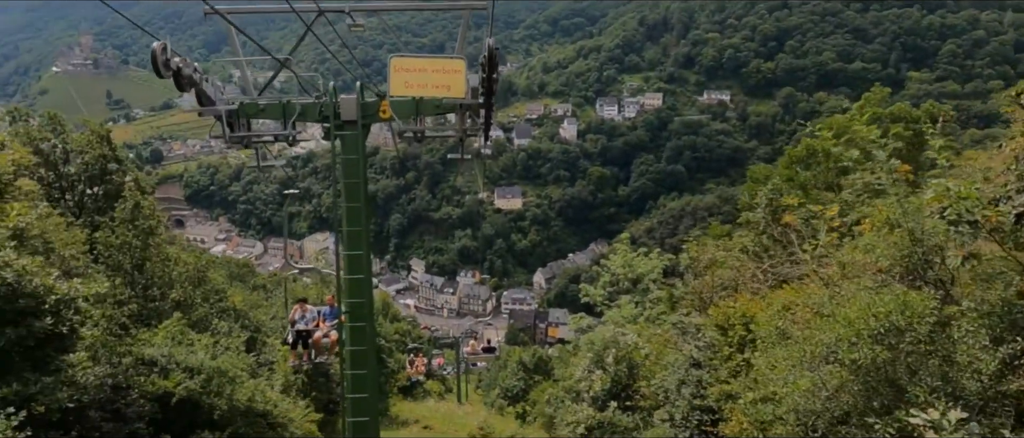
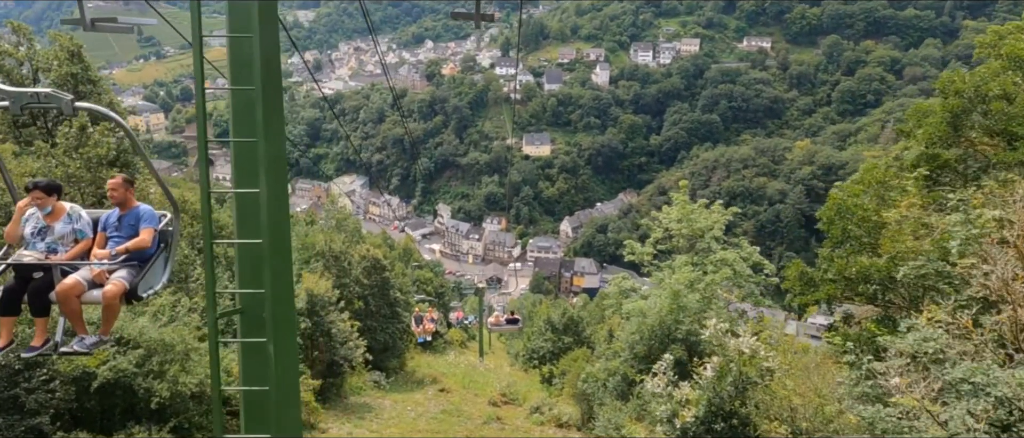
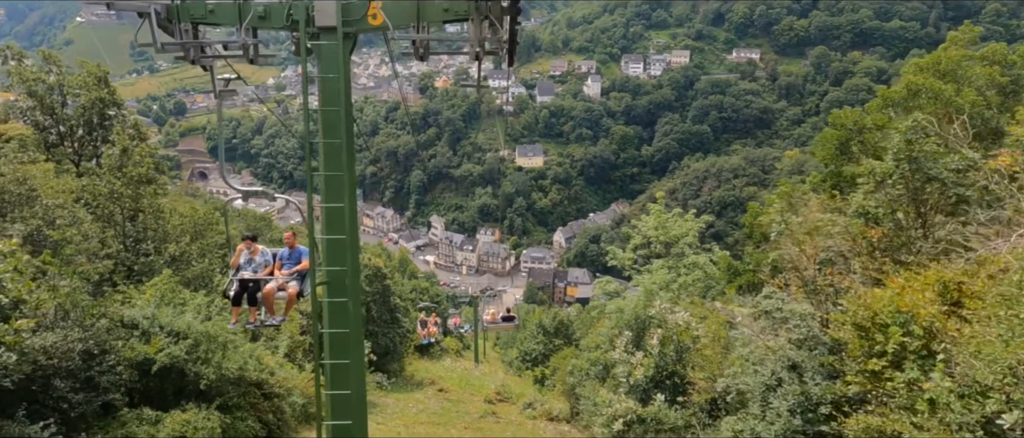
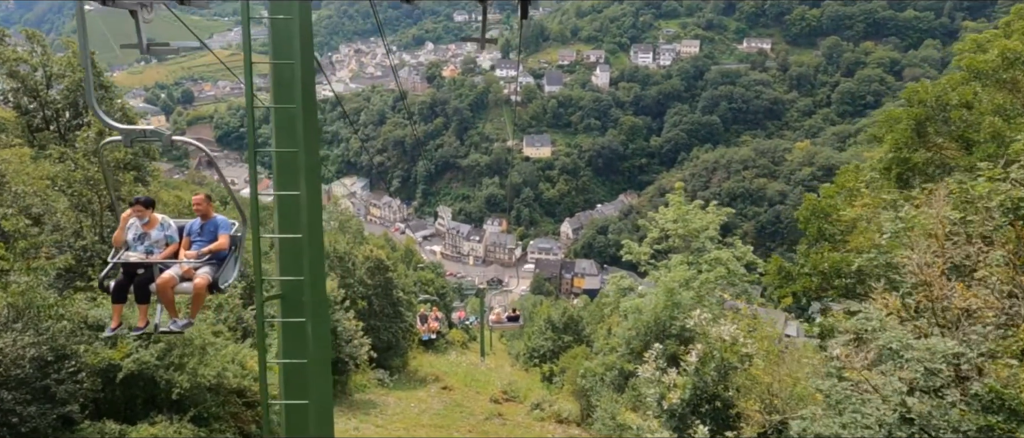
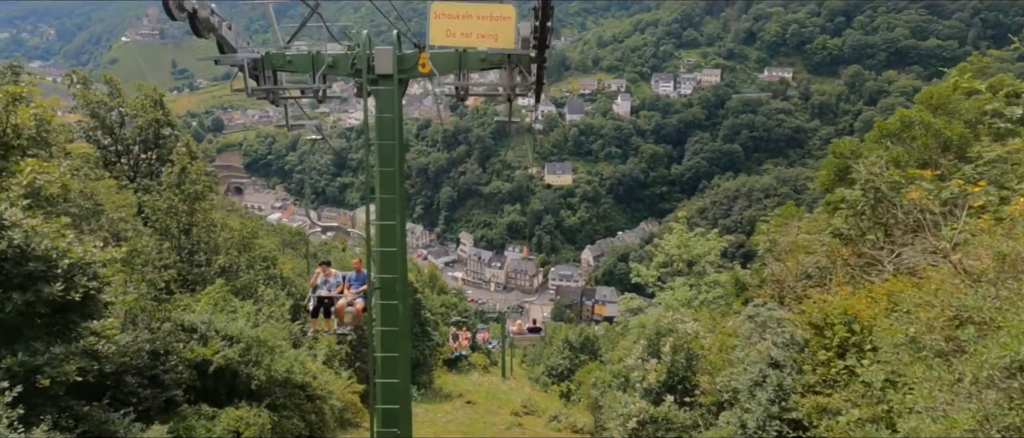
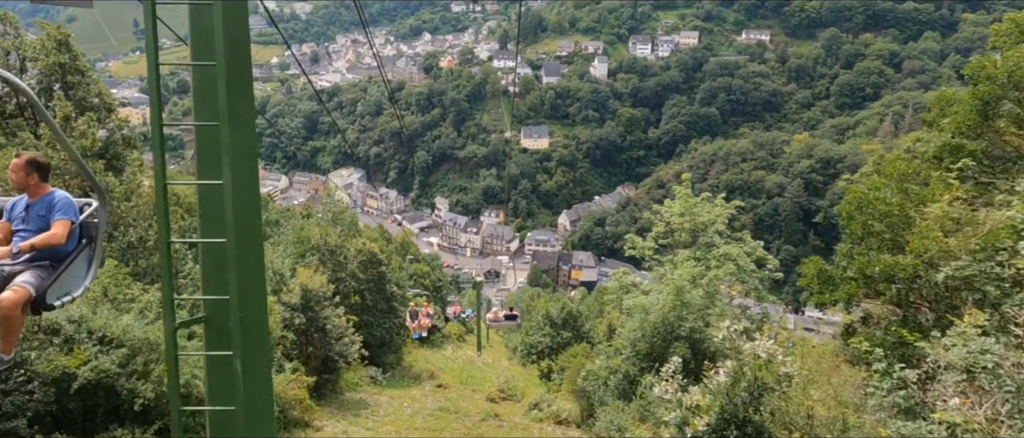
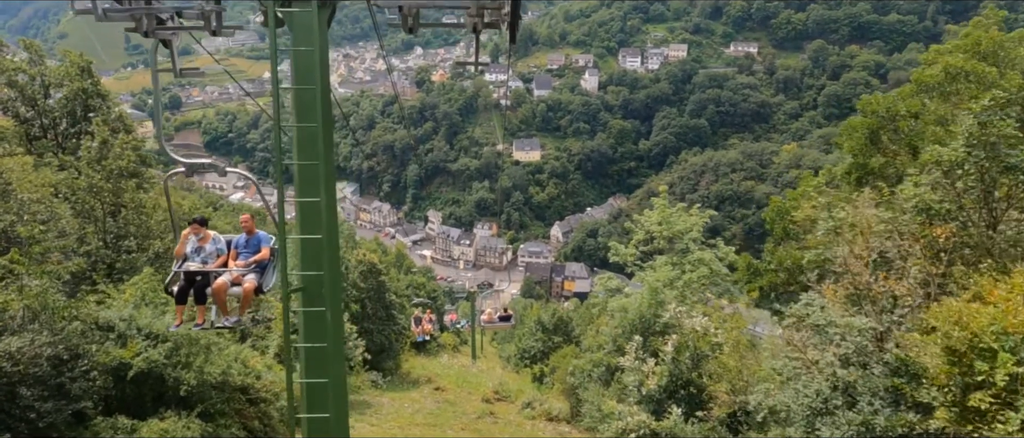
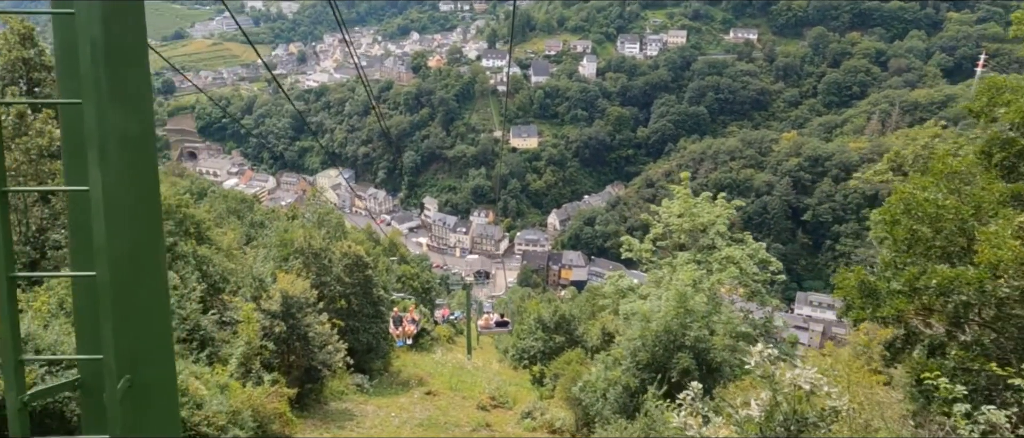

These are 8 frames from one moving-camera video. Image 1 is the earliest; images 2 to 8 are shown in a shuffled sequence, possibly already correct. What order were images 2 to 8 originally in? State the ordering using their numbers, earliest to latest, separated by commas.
5, 3, 7, 4, 2, 6, 8
